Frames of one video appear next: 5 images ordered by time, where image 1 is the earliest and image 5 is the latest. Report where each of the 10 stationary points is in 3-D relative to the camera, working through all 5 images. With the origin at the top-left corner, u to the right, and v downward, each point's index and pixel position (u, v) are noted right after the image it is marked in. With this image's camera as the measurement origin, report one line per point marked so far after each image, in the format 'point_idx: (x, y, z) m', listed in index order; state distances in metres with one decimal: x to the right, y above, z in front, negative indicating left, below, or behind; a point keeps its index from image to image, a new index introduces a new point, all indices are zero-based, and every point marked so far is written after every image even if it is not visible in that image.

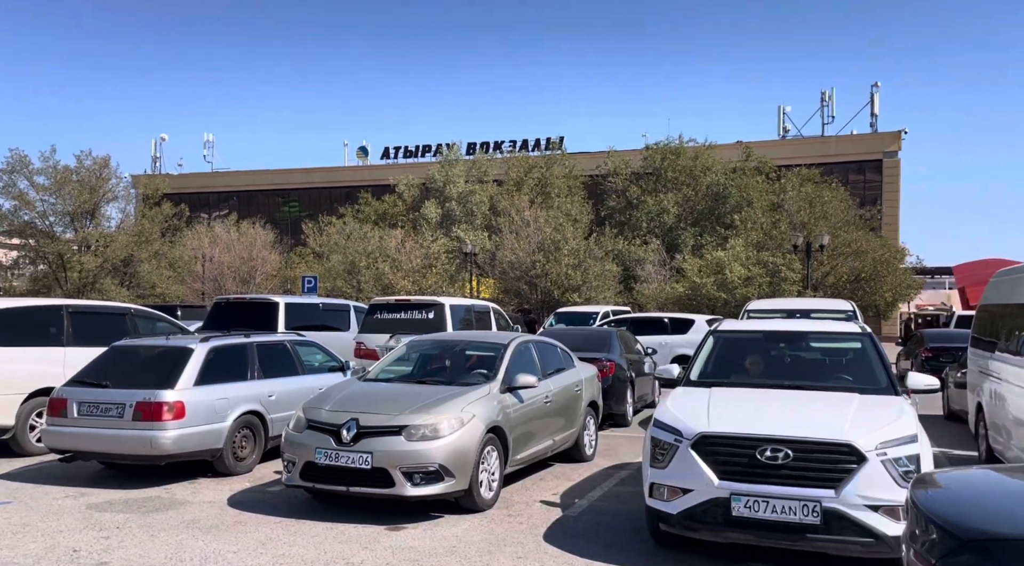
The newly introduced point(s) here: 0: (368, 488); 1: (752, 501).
0: (-1.1, -1.6, +6.6) m
1: (+1.3, -1.2, +4.8) m
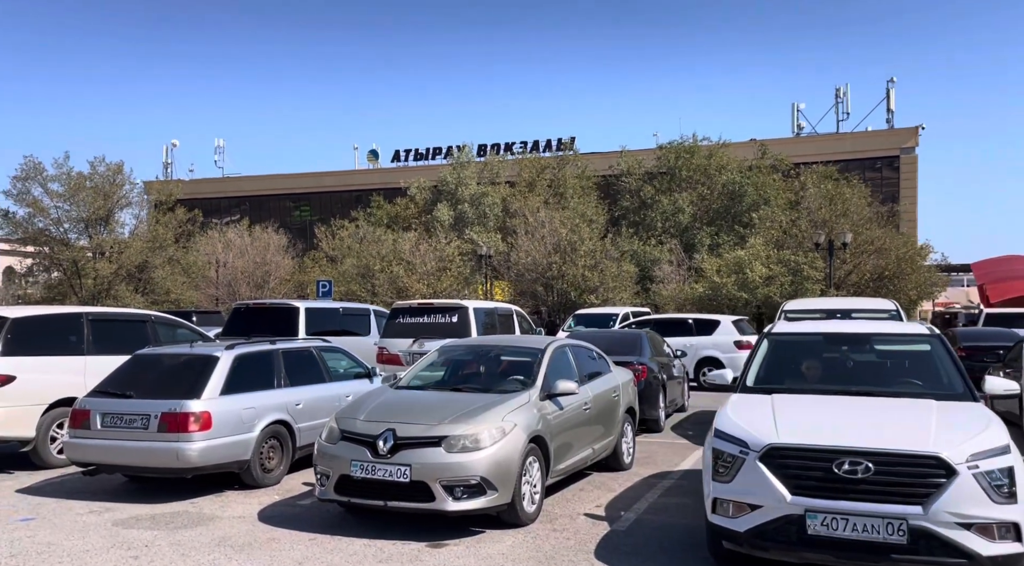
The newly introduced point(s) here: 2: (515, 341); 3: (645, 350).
0: (-0.8, -1.6, +6.3) m
1: (+1.6, -1.2, +4.5) m
2: (0.0, -0.6, +8.6) m
3: (+1.8, -0.9, +12.4) m
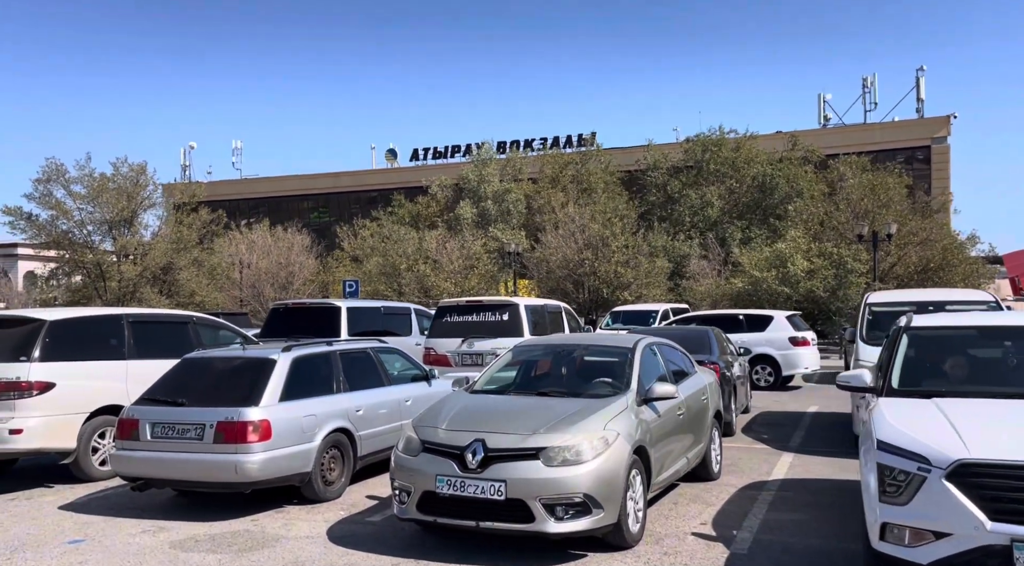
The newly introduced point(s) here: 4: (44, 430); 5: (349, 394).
0: (-0.1, -1.5, +5.6) m
1: (+2.3, -1.1, +3.8) m
2: (+0.8, -0.5, +7.9) m
3: (+2.6, -0.9, +11.6) m
4: (-4.7, -1.5, +8.7) m
5: (-1.6, -1.1, +8.4) m
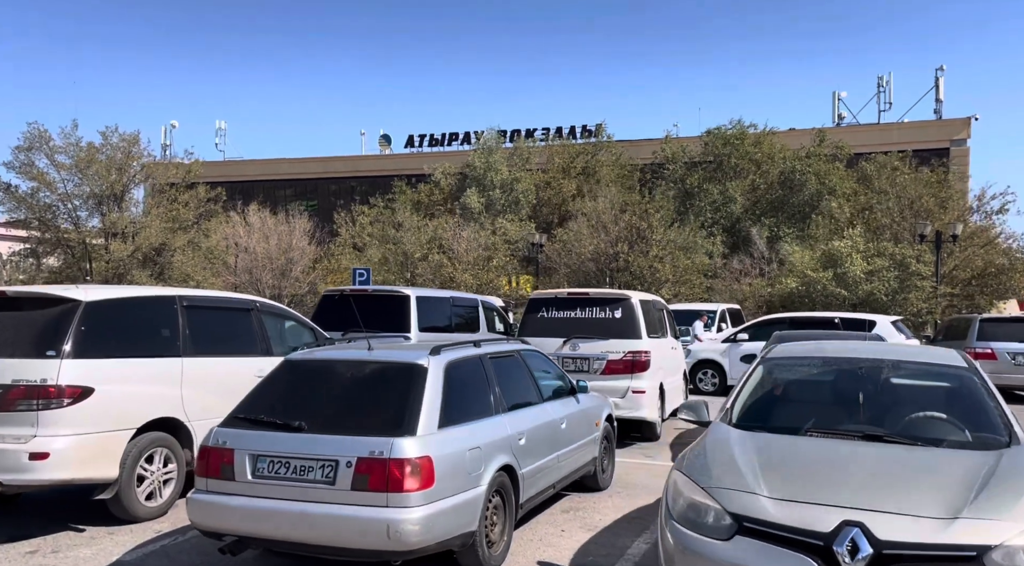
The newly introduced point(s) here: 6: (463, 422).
0: (+1.5, -1.5, +3.4) m
1: (+4.0, -1.1, +1.5) m
2: (+2.3, -0.4, +5.6) m
3: (+4.1, -0.8, +9.4) m
4: (-3.1, -1.2, +6.3) m
5: (0.0, -0.9, +6.1) m
6: (-0.3, -0.9, +5.5) m
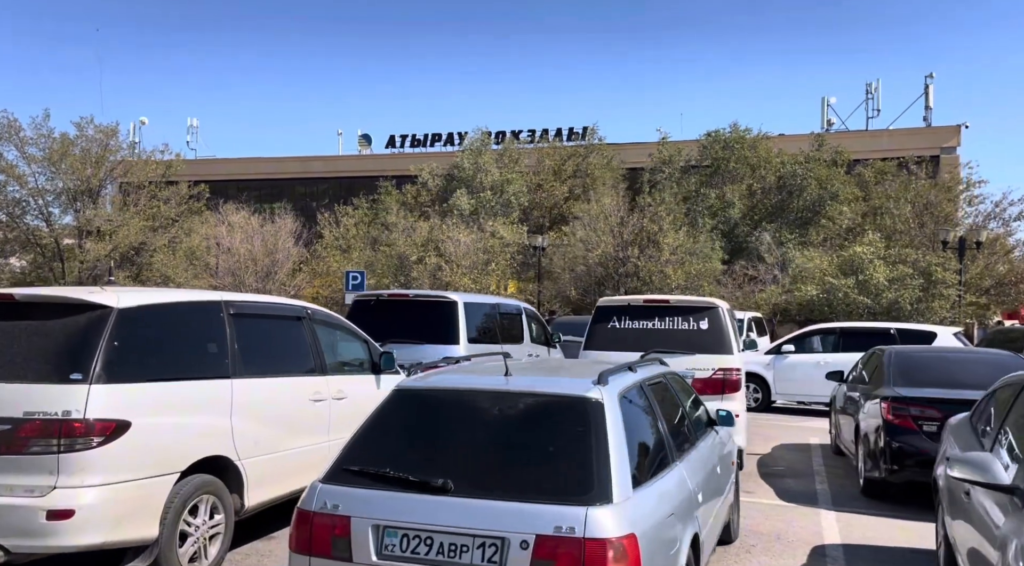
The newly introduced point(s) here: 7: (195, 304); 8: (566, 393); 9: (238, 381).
0: (+2.6, -1.5, +2.0) m
1: (+5.0, -1.2, +0.3) m
2: (+3.3, -0.5, +4.3) m
3: (+4.9, -0.9, +8.1) m
4: (-2.2, -1.2, +4.8) m
5: (+0.9, -1.0, +4.6) m
6: (+0.6, -0.9, +4.1) m
7: (-2.1, -0.2, +5.8) m
8: (+0.3, -0.5, +4.0) m
9: (-1.8, -0.7, +5.9) m
